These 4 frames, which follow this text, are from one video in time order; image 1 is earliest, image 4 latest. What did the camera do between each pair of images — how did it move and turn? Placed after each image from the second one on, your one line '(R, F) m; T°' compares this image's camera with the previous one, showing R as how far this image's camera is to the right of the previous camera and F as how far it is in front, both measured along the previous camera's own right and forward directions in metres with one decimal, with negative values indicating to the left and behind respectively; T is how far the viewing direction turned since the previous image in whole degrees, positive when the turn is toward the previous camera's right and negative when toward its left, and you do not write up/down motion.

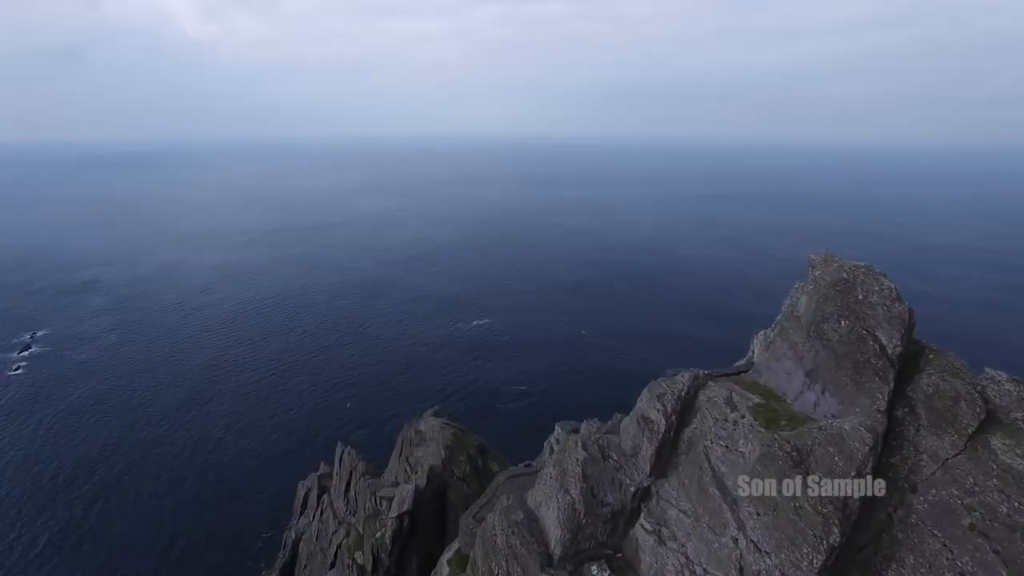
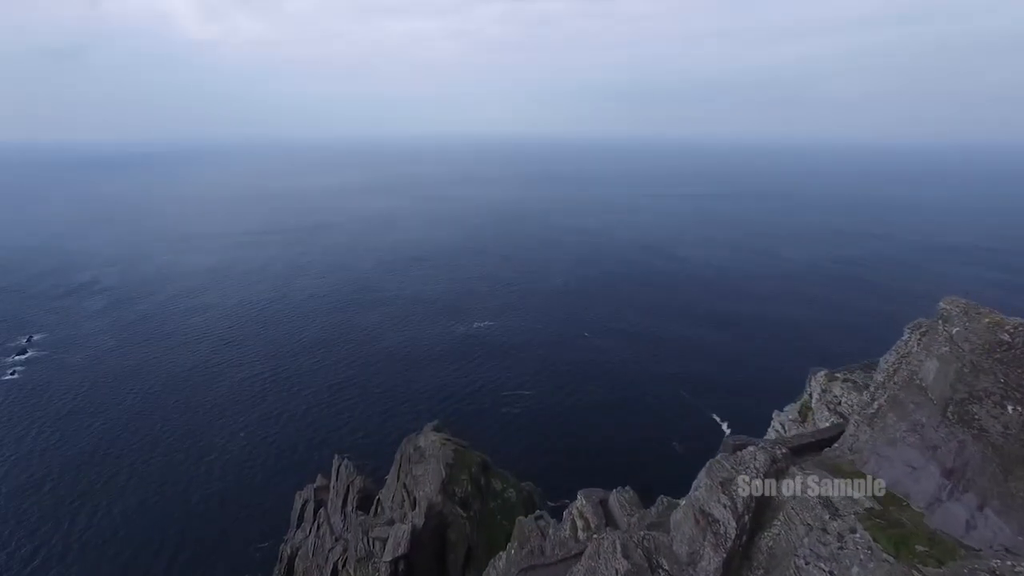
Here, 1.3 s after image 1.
(-0.1, +0.9) m; 0°
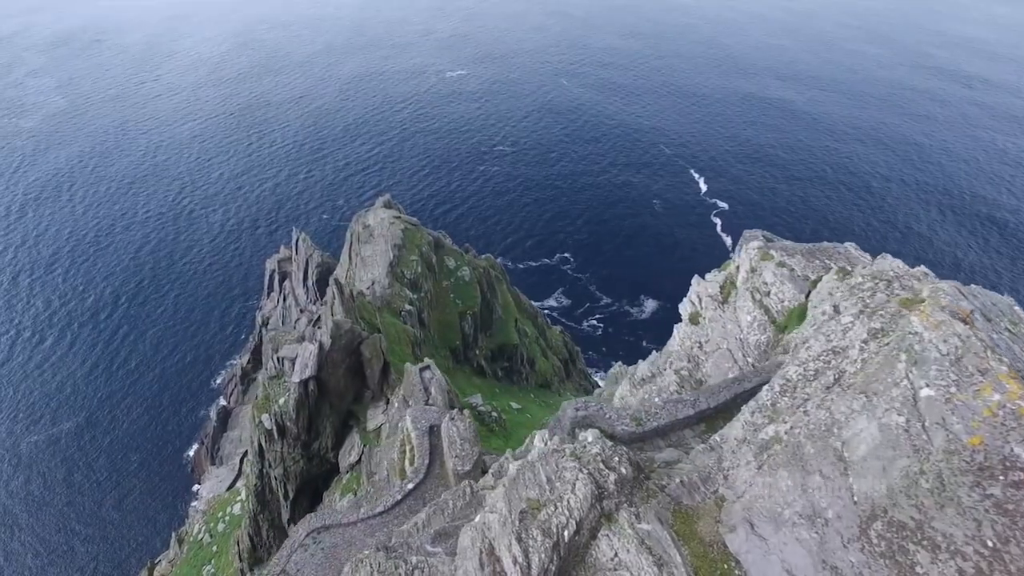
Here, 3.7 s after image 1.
(-4.5, +0.5) m; 0°
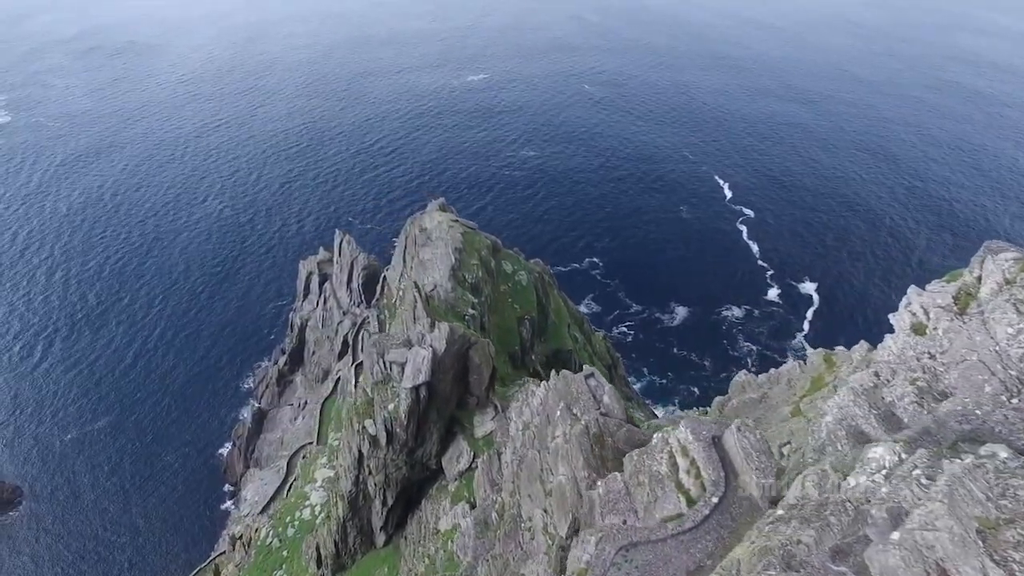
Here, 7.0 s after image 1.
(-11.3, +0.7) m; 0°
